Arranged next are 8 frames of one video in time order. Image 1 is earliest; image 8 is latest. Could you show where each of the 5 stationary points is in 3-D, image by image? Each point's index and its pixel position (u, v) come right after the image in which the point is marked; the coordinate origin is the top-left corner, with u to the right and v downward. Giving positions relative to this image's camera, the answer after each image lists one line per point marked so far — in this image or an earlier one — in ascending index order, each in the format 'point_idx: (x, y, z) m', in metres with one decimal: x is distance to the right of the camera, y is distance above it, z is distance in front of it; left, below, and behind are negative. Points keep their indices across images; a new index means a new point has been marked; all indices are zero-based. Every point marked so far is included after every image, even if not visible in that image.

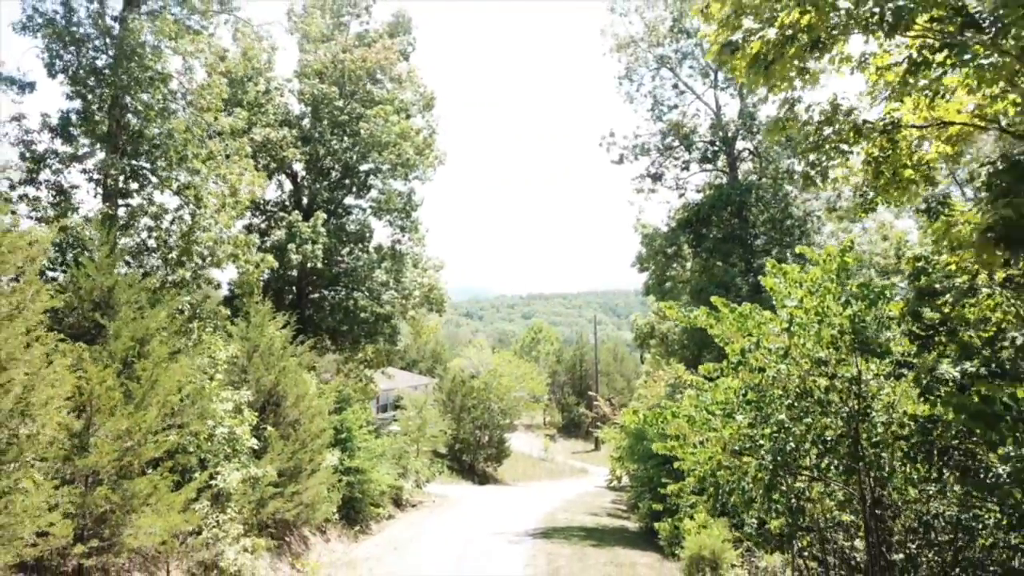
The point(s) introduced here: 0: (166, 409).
0: (-4.6, -1.6, +10.8) m
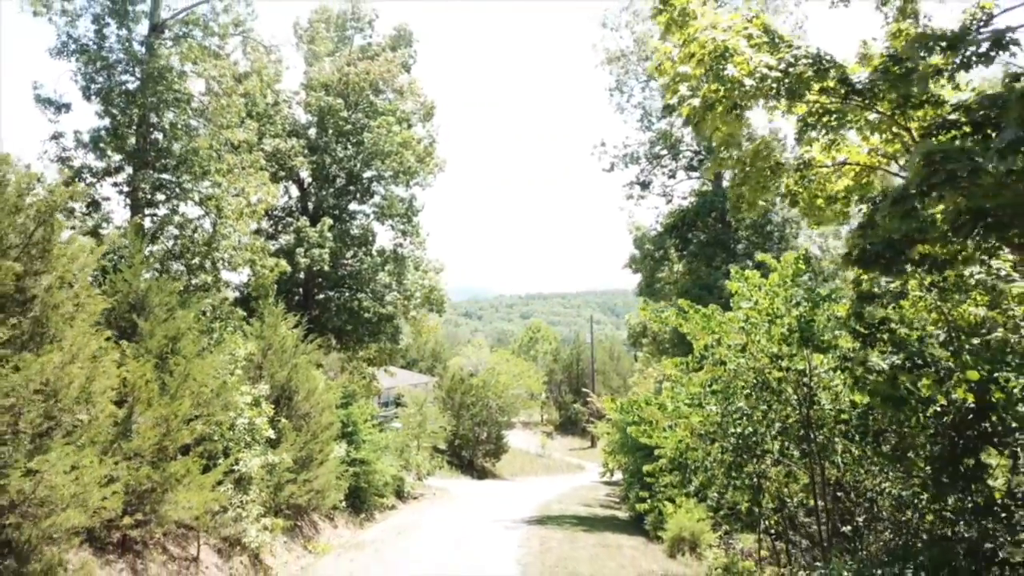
0: (-4.7, -1.7, +12.1) m
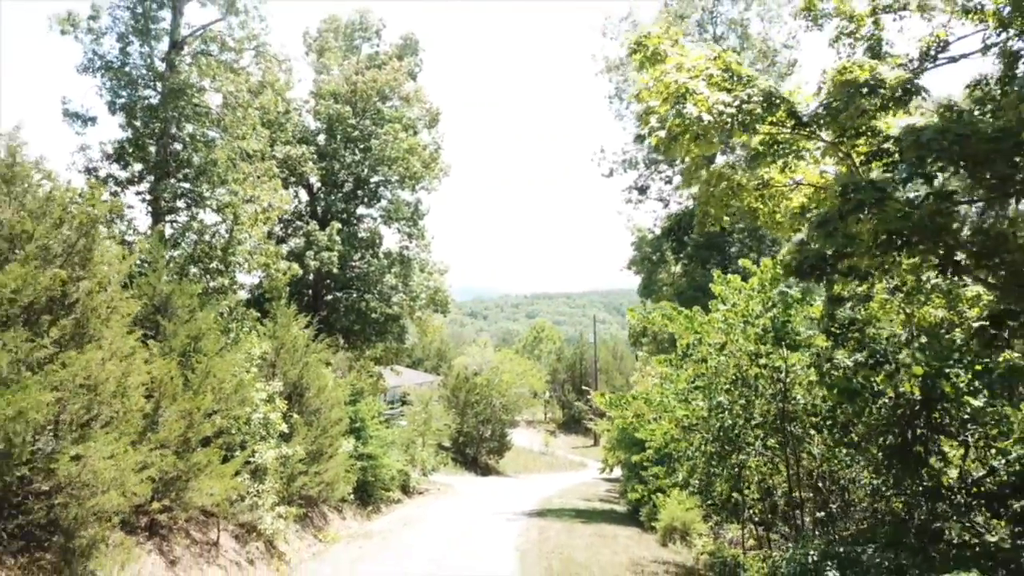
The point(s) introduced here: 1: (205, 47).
0: (-4.8, -1.7, +13.0) m
1: (-6.7, +5.2, +17.6) m
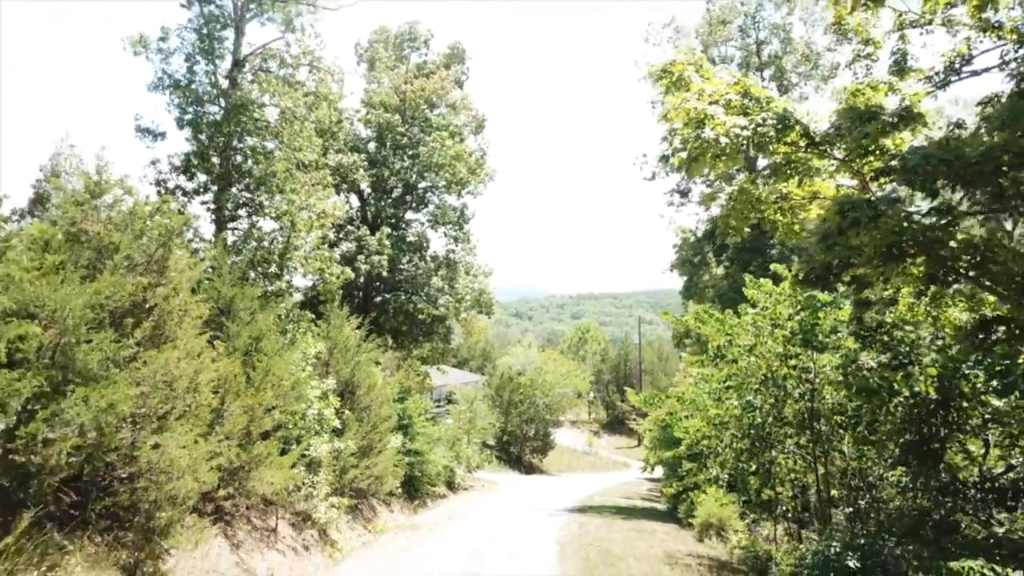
0: (-4.1, -1.8, +13.9) m
1: (-5.7, +5.2, +18.6) m
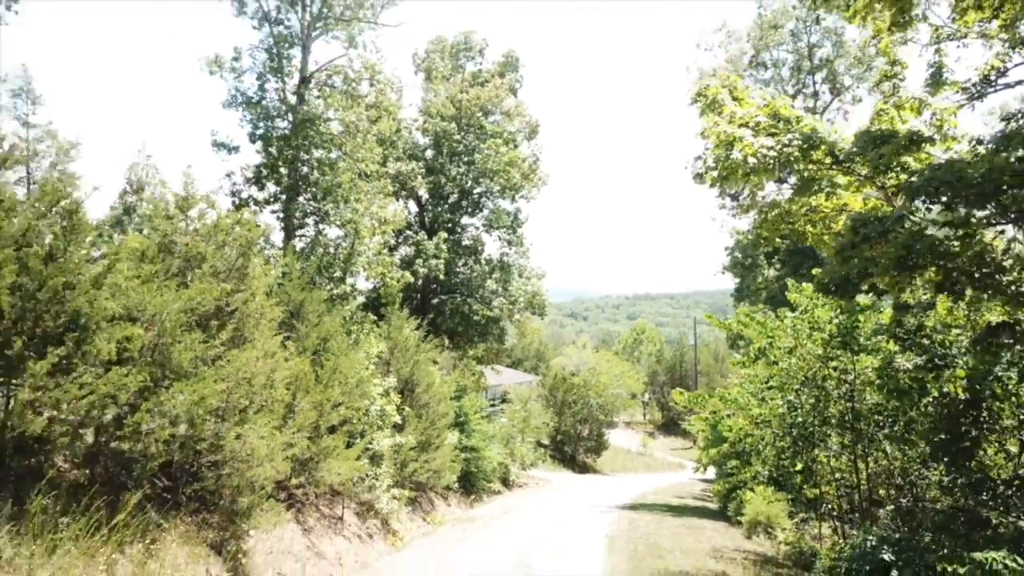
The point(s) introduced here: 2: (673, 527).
0: (-3.2, -1.9, +15.0) m
1: (-4.5, +5.1, +19.7) m
2: (+3.8, -5.7, +19.3) m
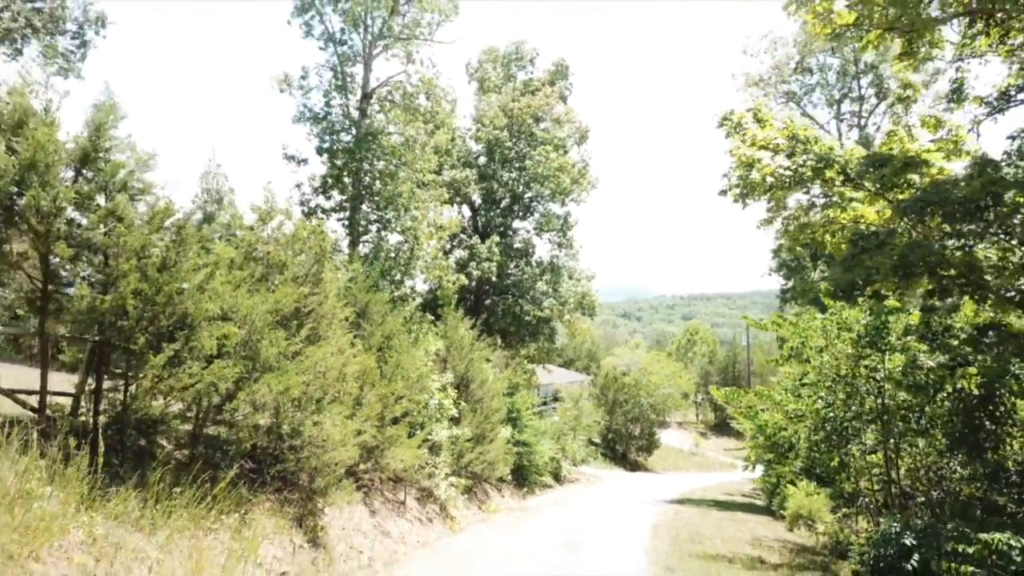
0: (-2.2, -1.9, +16.2) m
1: (-3.2, +5.0, +21.1) m
2: (+5.1, -5.8, +20.1) m
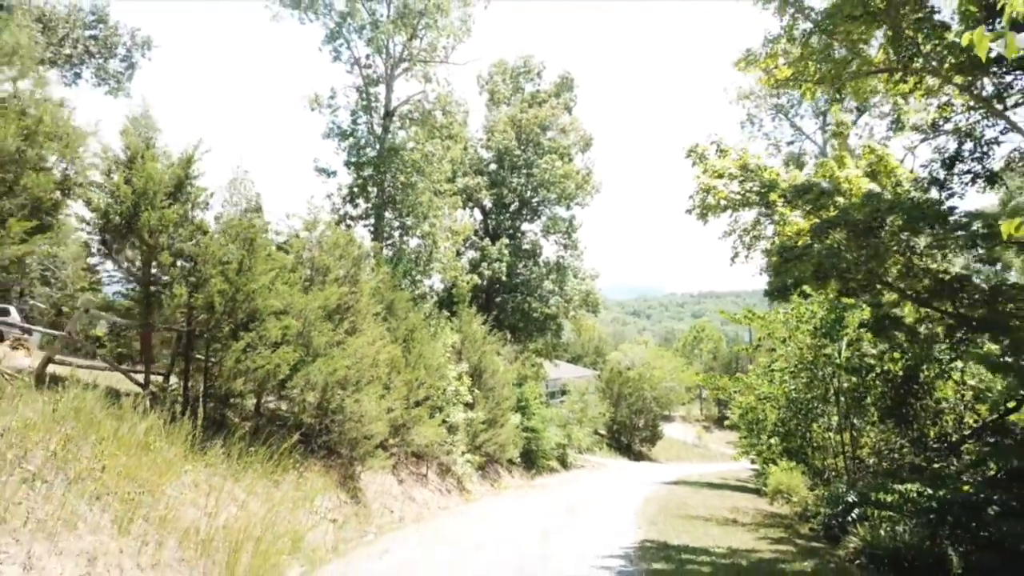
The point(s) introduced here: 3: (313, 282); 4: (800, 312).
0: (-2.0, -1.9, +18.5) m
1: (-3.0, +5.1, +23.4) m
2: (+5.3, -5.7, +22.3) m
3: (-3.7, +0.1, +15.0) m
4: (+5.6, -0.5, +15.5) m
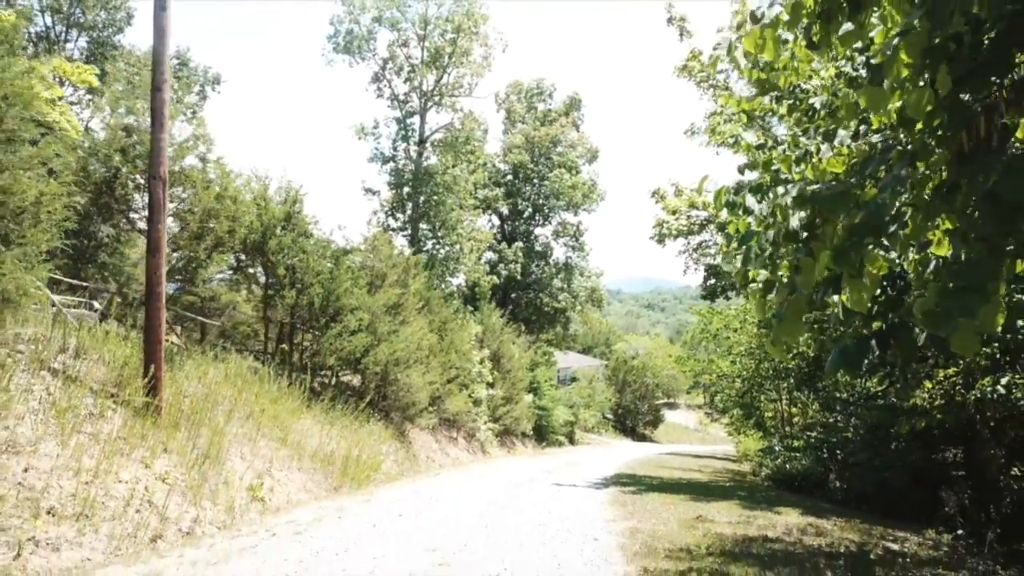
0: (-1.6, -1.9, +23.0) m
1: (-2.5, +5.1, +27.8) m
2: (+5.8, -5.7, +26.8) m
3: (-3.4, +0.1, +19.5) m
4: (+5.9, -0.5, +19.9) m
